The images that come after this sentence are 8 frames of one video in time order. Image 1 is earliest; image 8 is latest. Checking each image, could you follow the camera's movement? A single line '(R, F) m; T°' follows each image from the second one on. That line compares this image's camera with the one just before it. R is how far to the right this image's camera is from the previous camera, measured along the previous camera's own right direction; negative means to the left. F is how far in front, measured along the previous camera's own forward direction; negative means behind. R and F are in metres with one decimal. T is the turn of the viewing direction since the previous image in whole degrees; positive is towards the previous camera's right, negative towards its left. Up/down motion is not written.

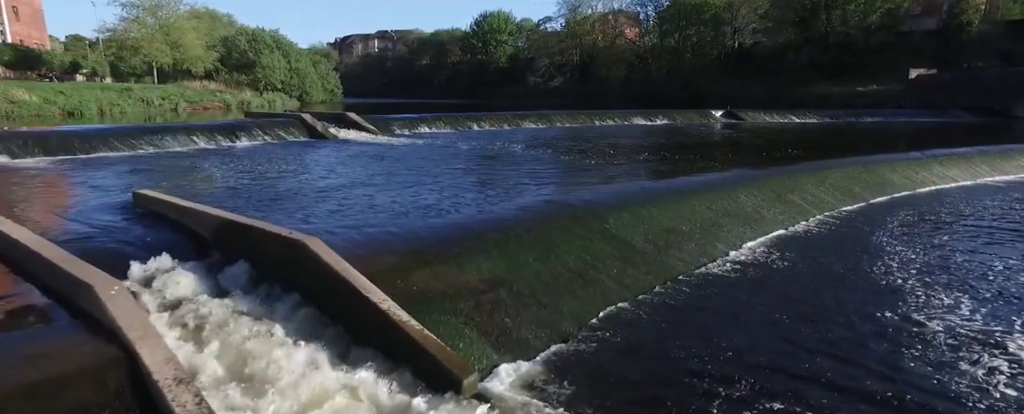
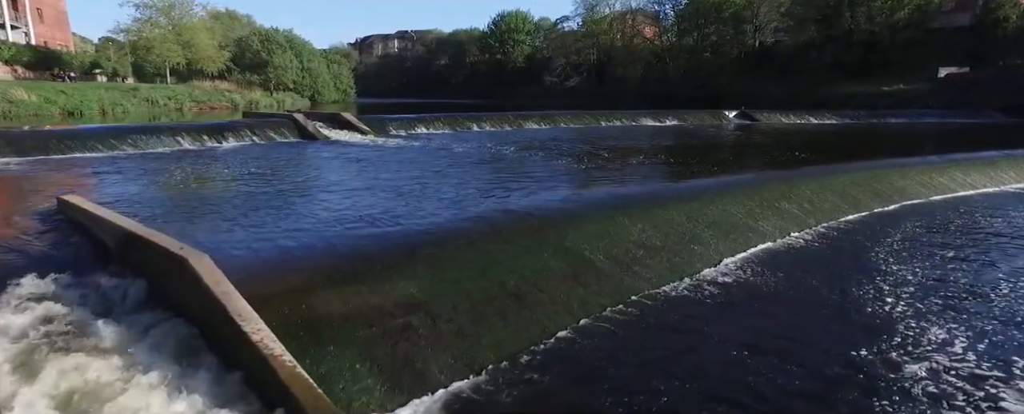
(+0.8, +0.6) m; -2°
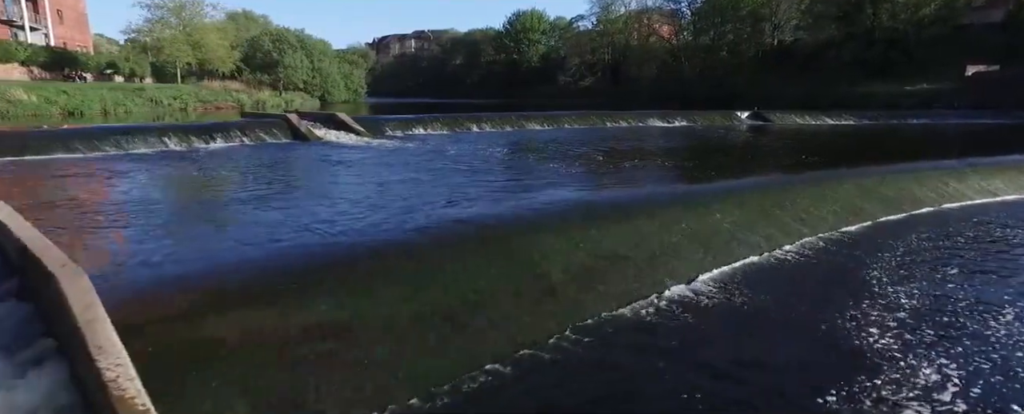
(+0.7, +0.5) m; -2°
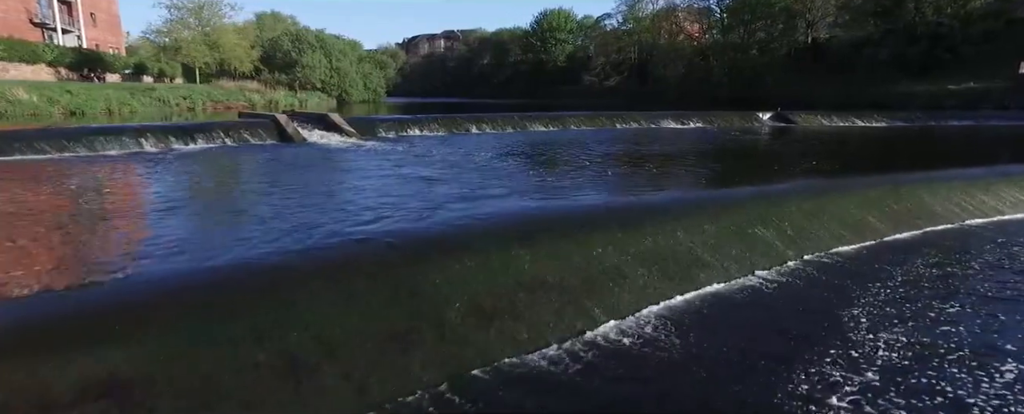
(+1.1, +0.9) m; -3°
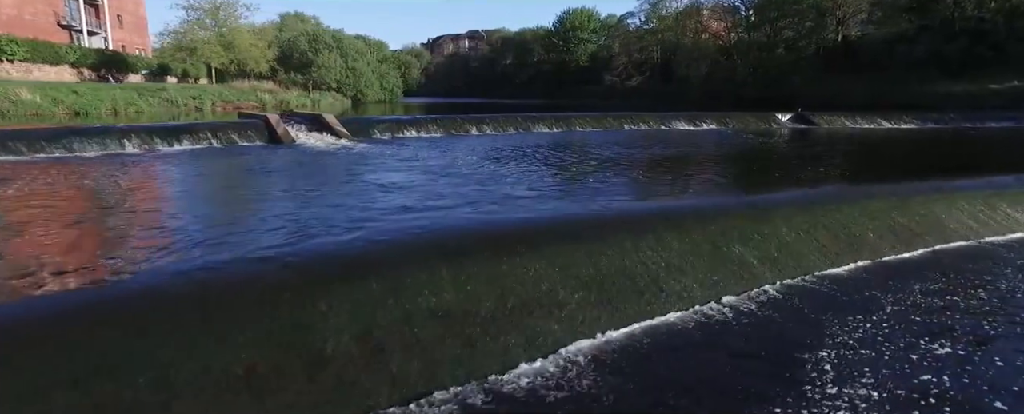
(+0.9, +0.7) m; -3°
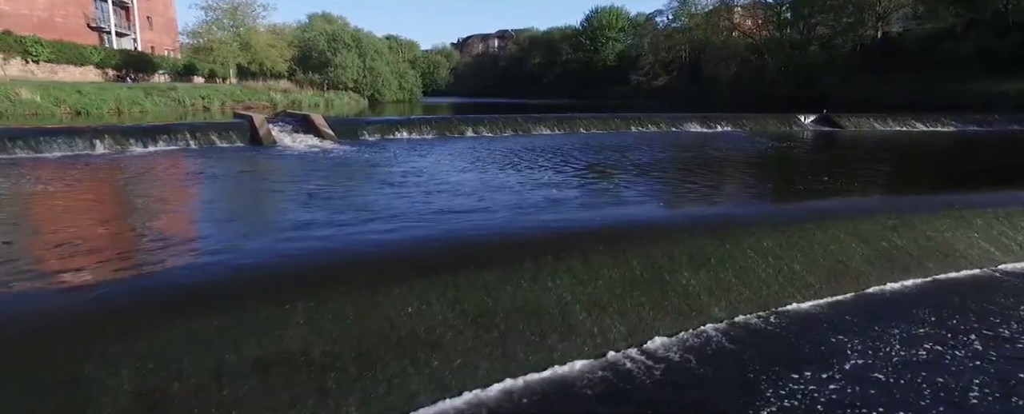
(+1.2, +0.9) m; -3°
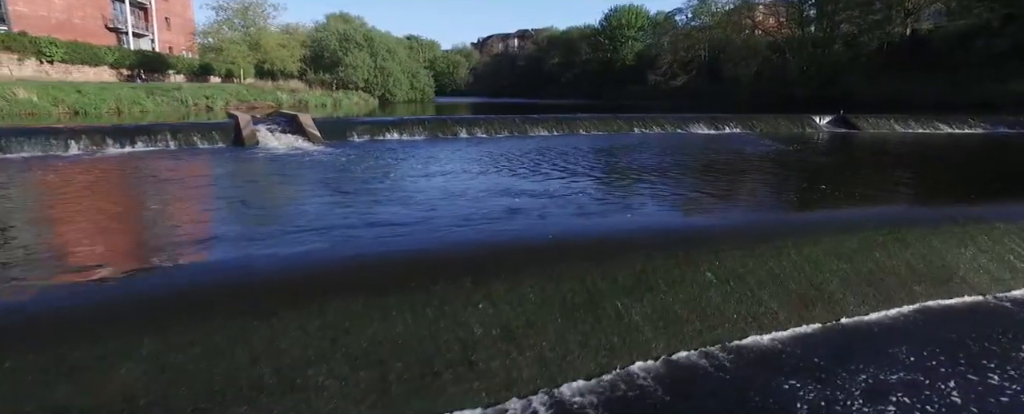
(+0.9, +0.6) m; -2°
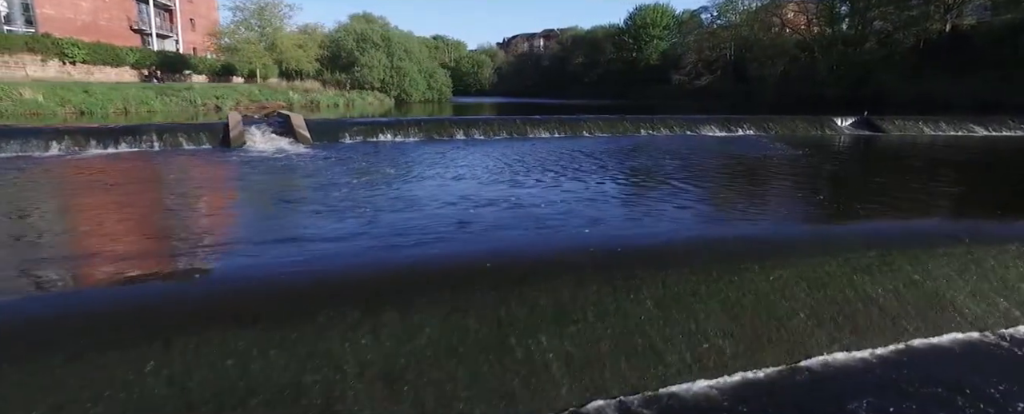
(+0.9, +0.6) m; -3°
